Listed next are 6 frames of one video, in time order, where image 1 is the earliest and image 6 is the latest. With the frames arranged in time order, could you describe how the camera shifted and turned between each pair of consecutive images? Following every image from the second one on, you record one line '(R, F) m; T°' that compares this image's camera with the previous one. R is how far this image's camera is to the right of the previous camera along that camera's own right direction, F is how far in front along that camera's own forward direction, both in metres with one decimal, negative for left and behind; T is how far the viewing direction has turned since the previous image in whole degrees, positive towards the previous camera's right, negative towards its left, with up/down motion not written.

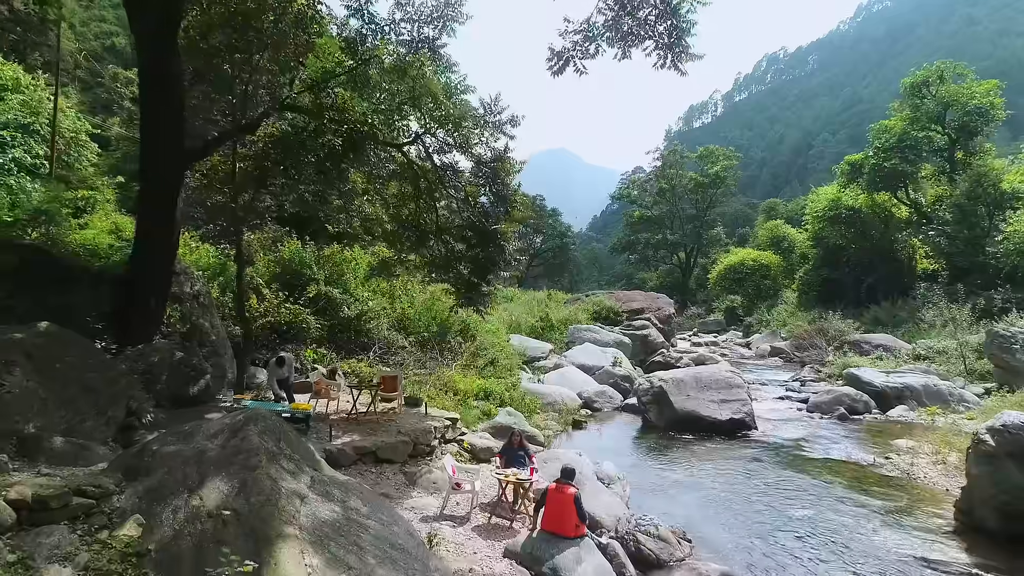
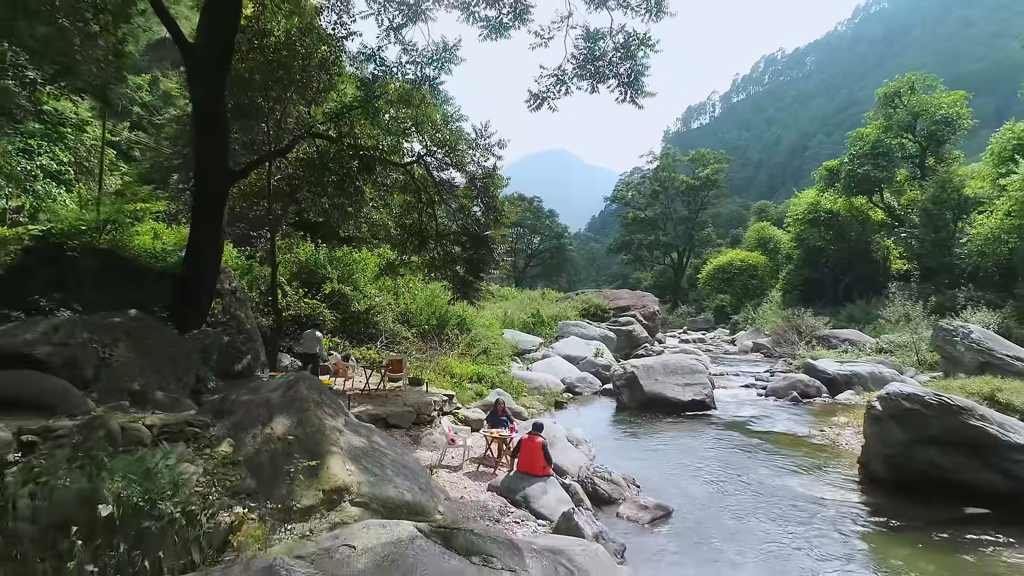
(+0.2, -1.4) m; 0°
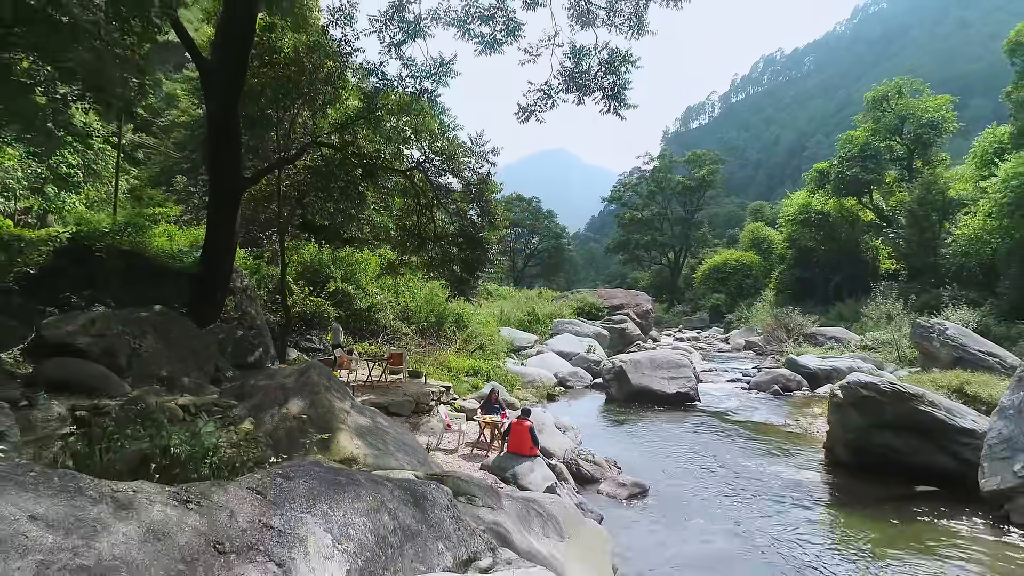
(+0.1, -0.6) m; 0°
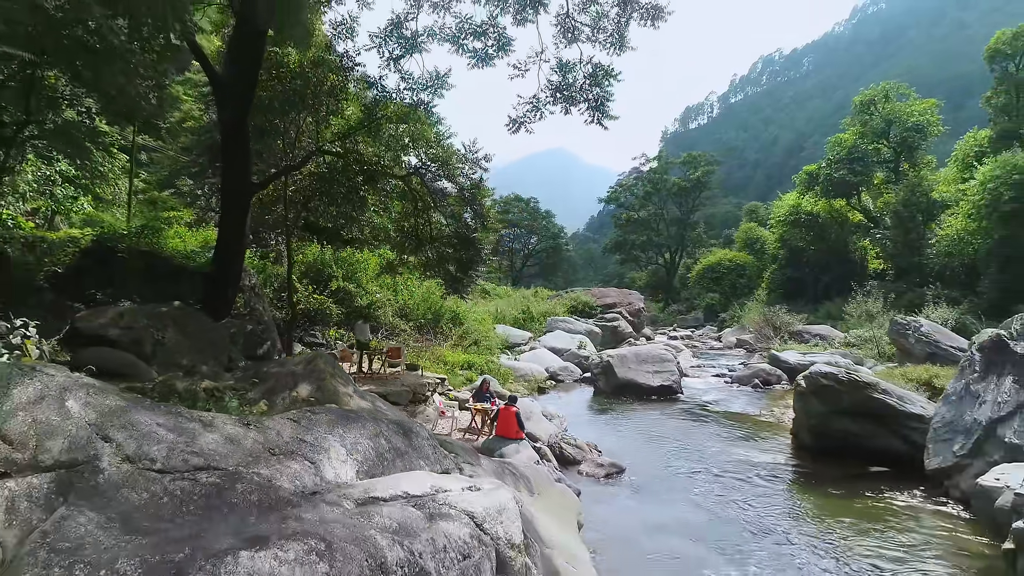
(+0.2, -0.7) m; 0°
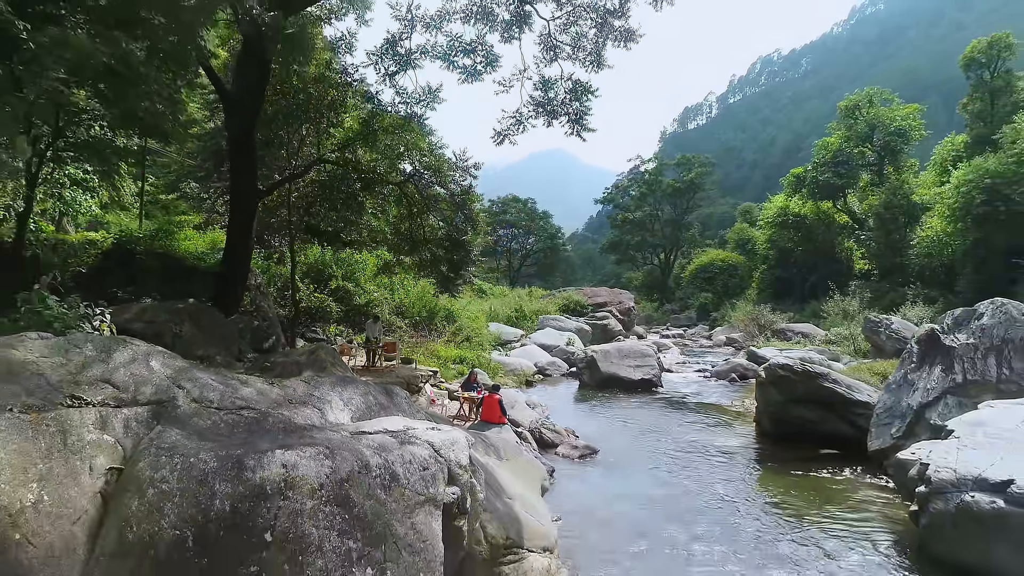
(+0.3, -0.8) m; 0°
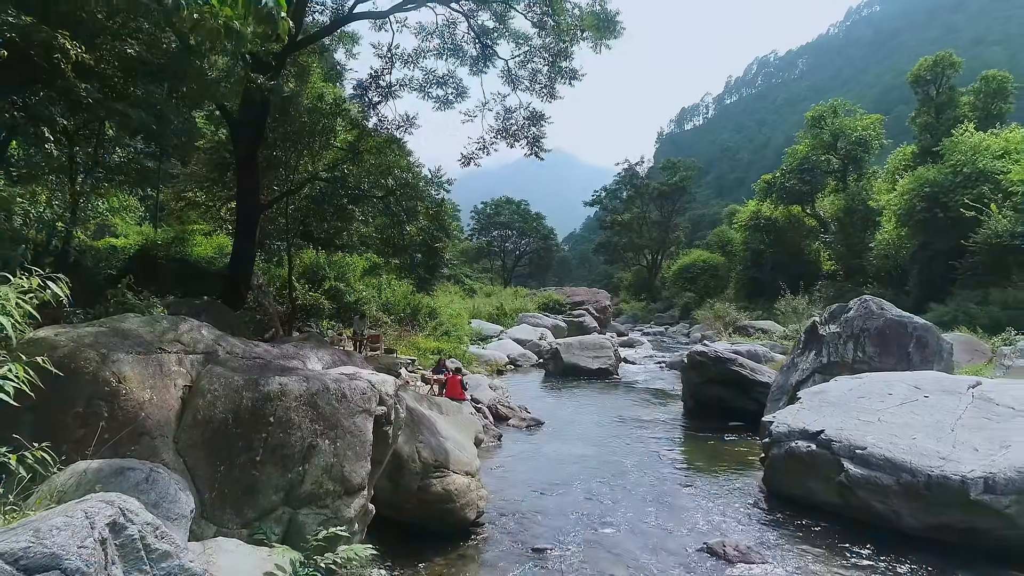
(+0.8, -1.7) m; 0°
